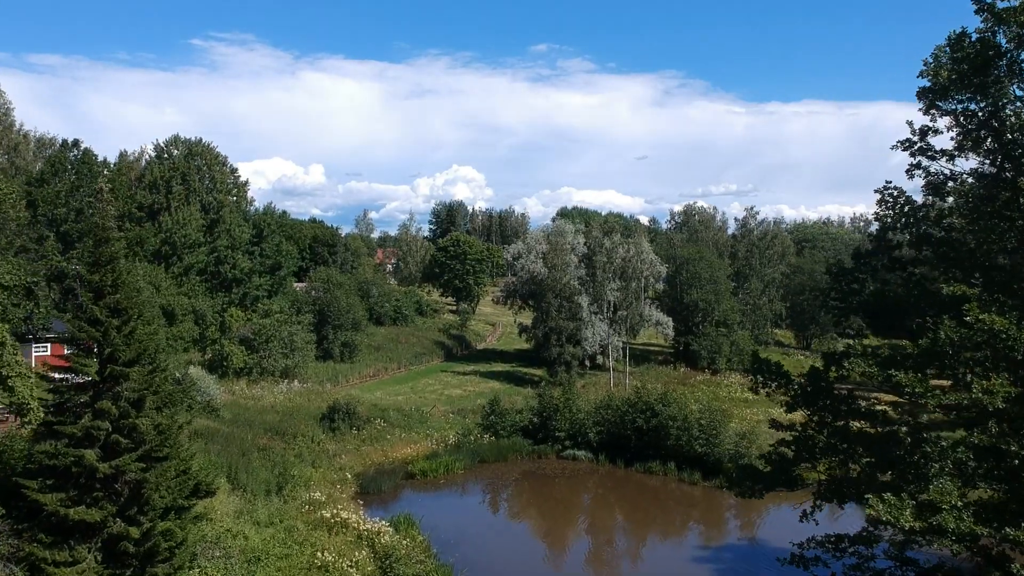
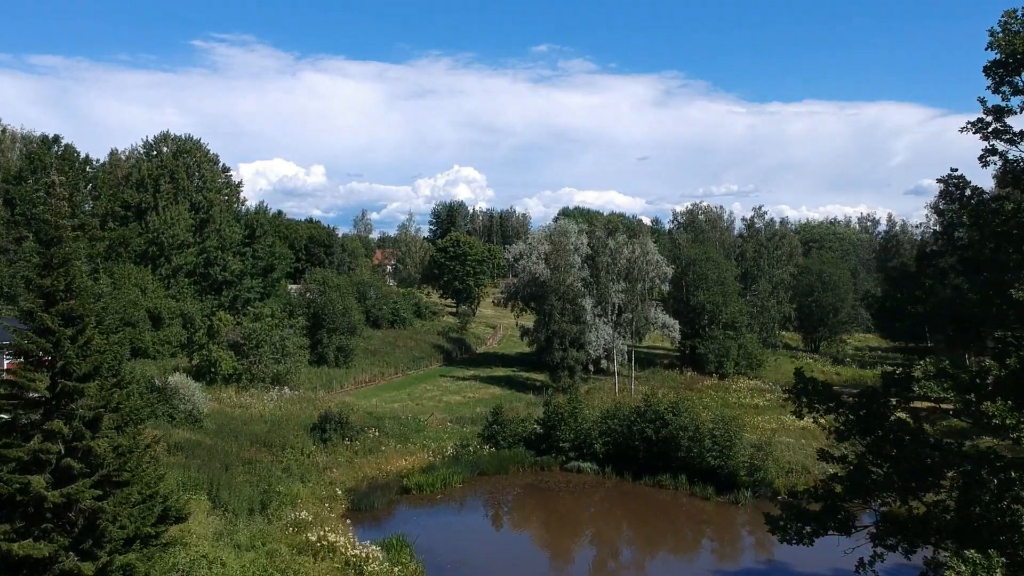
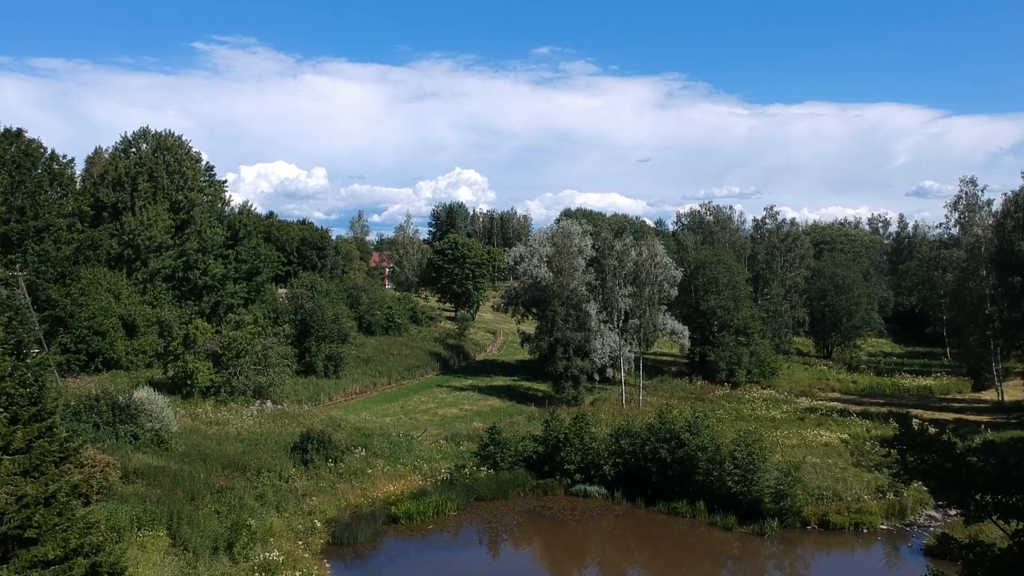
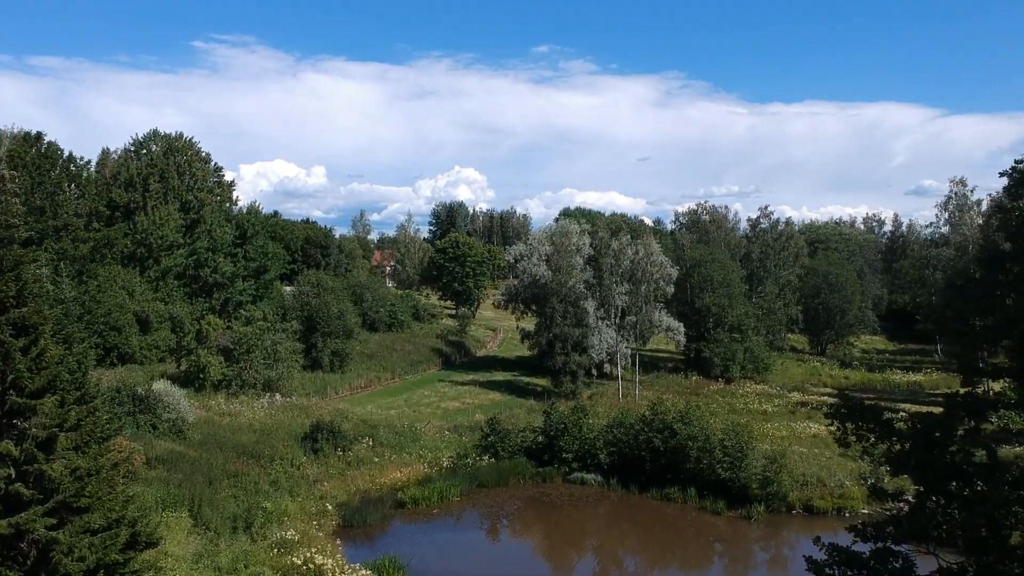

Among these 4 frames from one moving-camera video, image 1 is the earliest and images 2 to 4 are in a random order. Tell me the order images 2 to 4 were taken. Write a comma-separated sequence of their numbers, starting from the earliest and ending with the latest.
2, 4, 3
